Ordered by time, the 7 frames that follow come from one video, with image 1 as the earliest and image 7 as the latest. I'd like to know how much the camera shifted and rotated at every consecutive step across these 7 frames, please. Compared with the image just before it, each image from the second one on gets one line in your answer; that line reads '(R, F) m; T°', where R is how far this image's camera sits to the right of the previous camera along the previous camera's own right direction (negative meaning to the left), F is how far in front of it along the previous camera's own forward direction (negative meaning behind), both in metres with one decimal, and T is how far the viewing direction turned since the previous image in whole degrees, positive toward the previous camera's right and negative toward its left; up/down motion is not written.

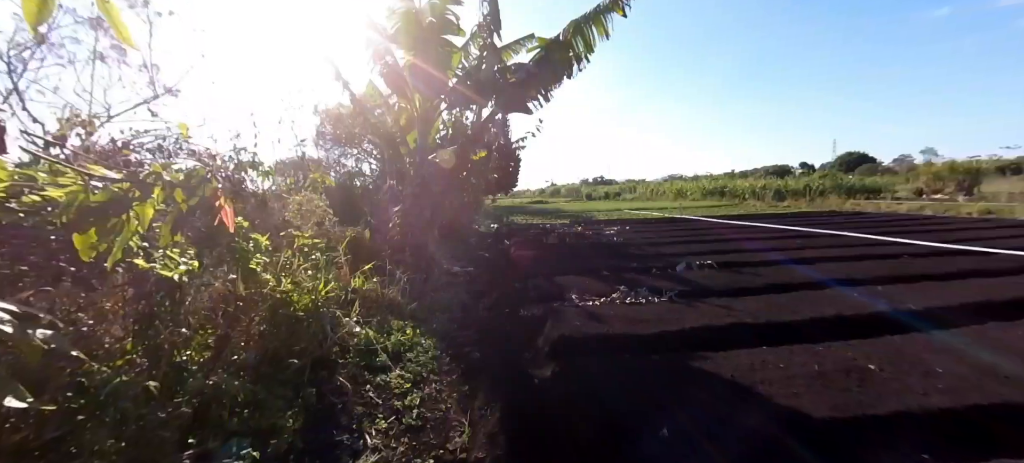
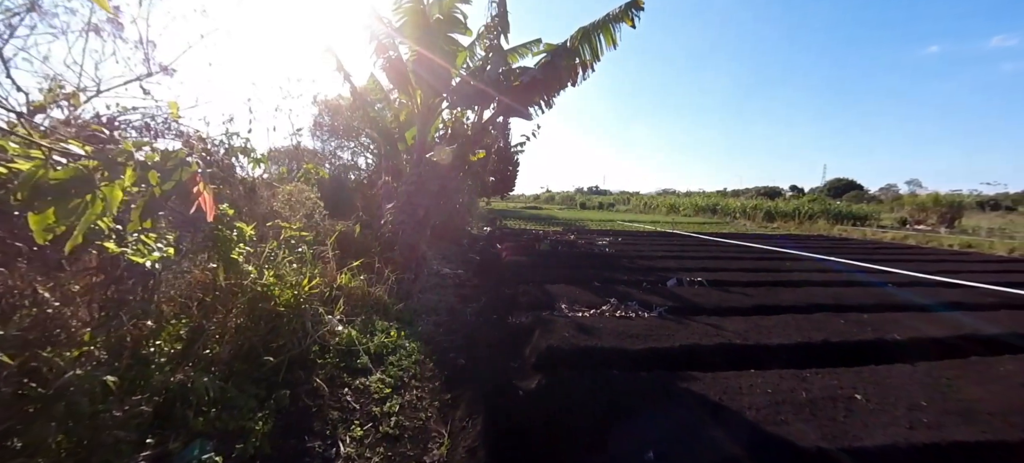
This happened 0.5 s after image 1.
(0.0, +0.1) m; +1°
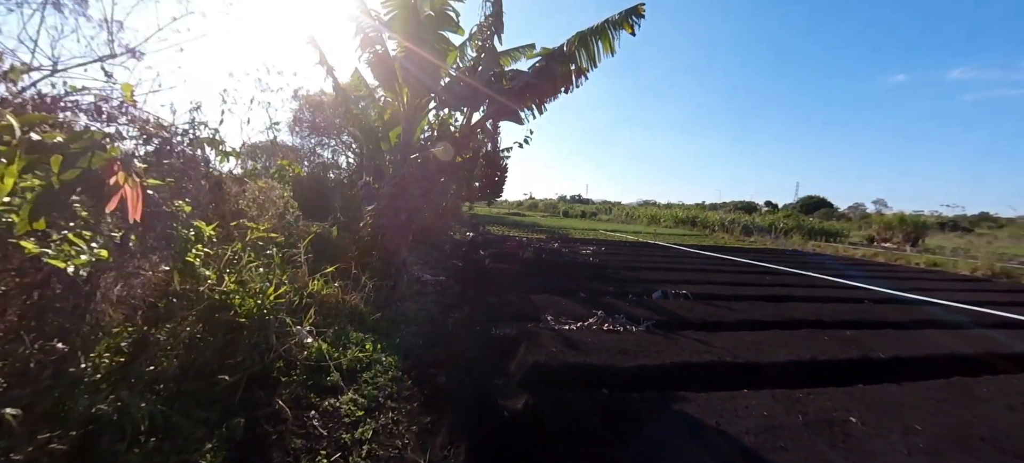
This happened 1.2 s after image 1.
(-0.1, +0.2) m; +3°
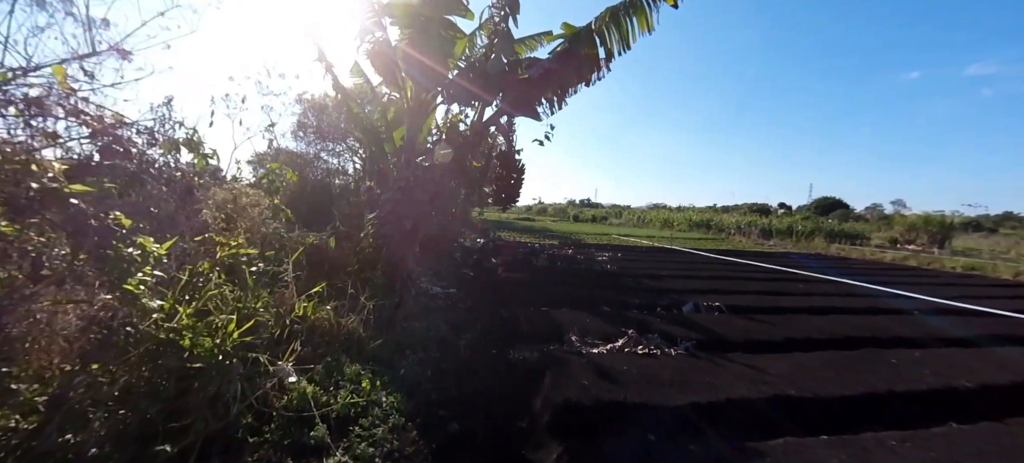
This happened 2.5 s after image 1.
(-0.1, +0.5) m; -1°
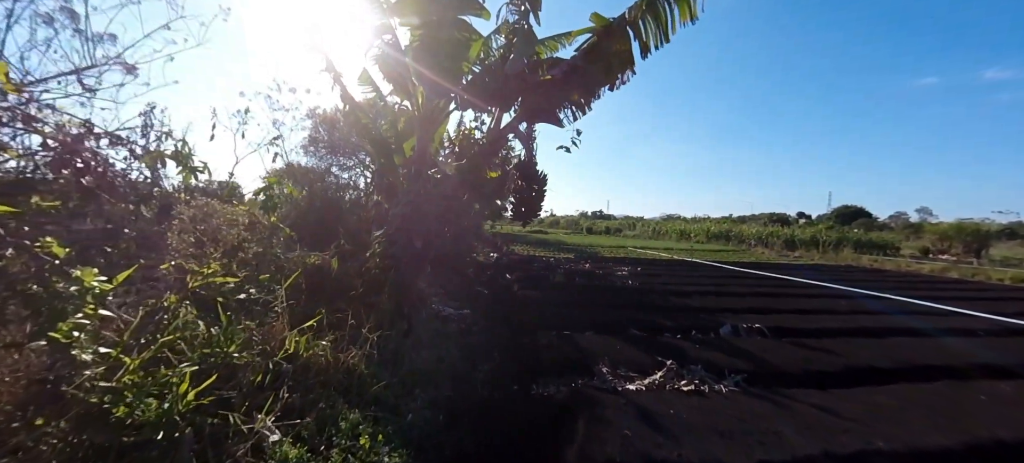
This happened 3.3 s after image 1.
(-0.1, +0.4) m; -2°
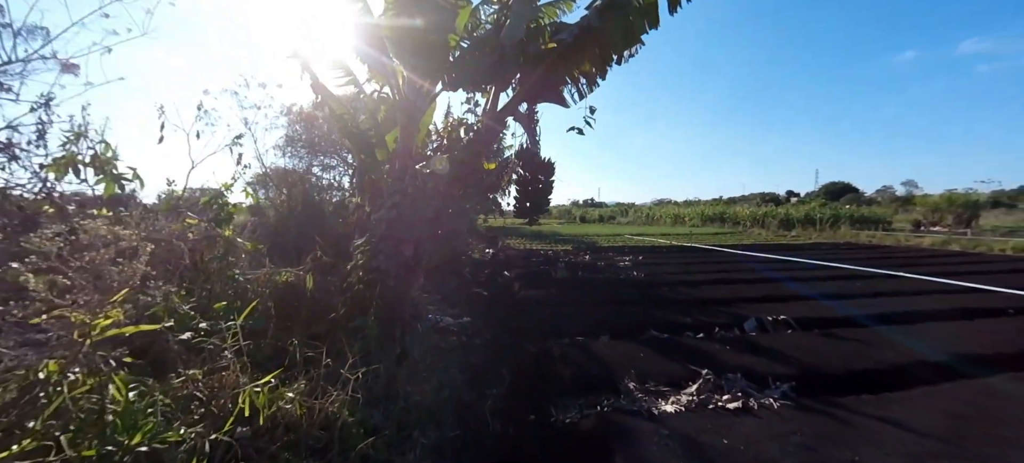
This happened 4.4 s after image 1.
(-0.1, +0.5) m; +1°
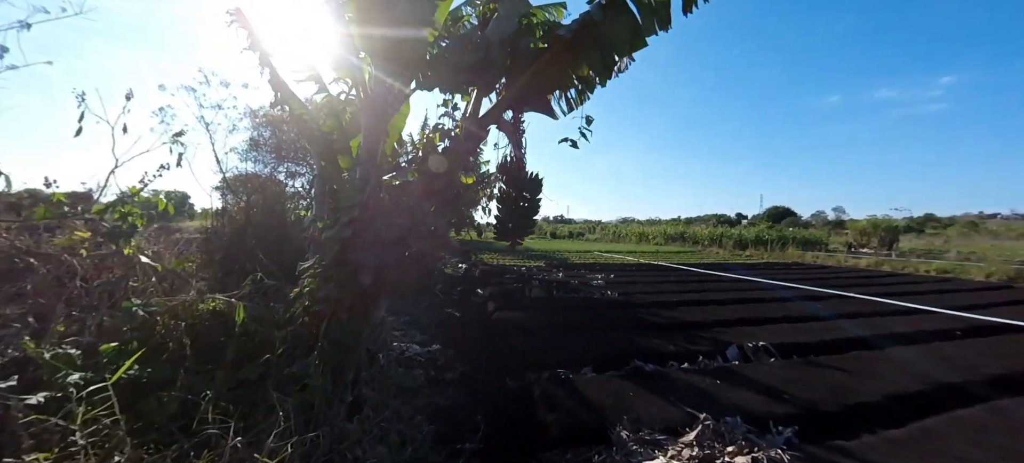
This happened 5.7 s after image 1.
(-0.1, +0.4) m; +5°
